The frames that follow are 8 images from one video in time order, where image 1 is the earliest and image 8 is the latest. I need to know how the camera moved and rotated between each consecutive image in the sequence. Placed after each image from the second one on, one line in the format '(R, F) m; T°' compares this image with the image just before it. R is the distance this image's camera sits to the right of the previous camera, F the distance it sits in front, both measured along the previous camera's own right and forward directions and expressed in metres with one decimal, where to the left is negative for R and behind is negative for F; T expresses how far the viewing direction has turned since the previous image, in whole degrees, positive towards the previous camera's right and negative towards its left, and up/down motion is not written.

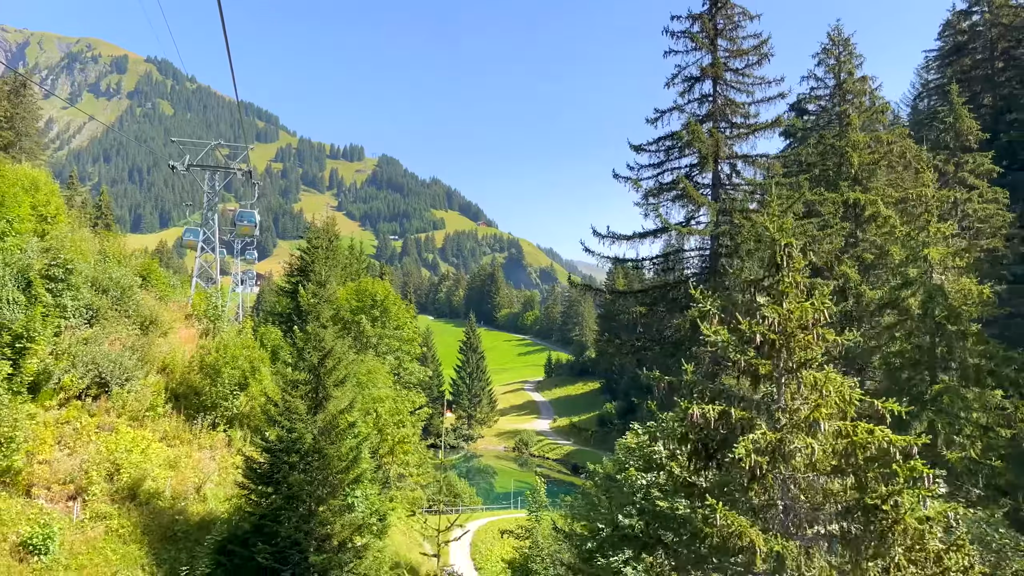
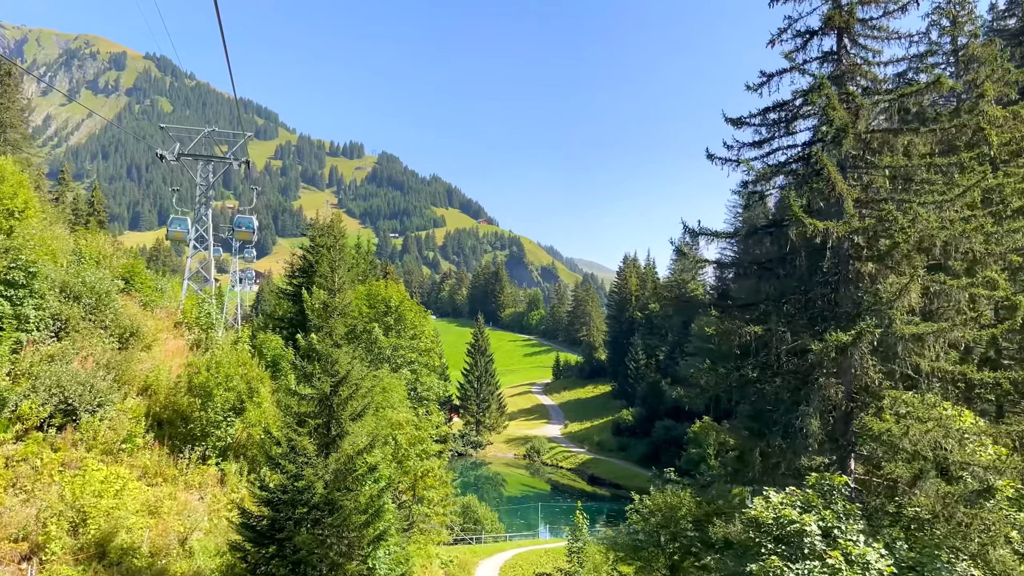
(-1.4, +3.0) m; 0°
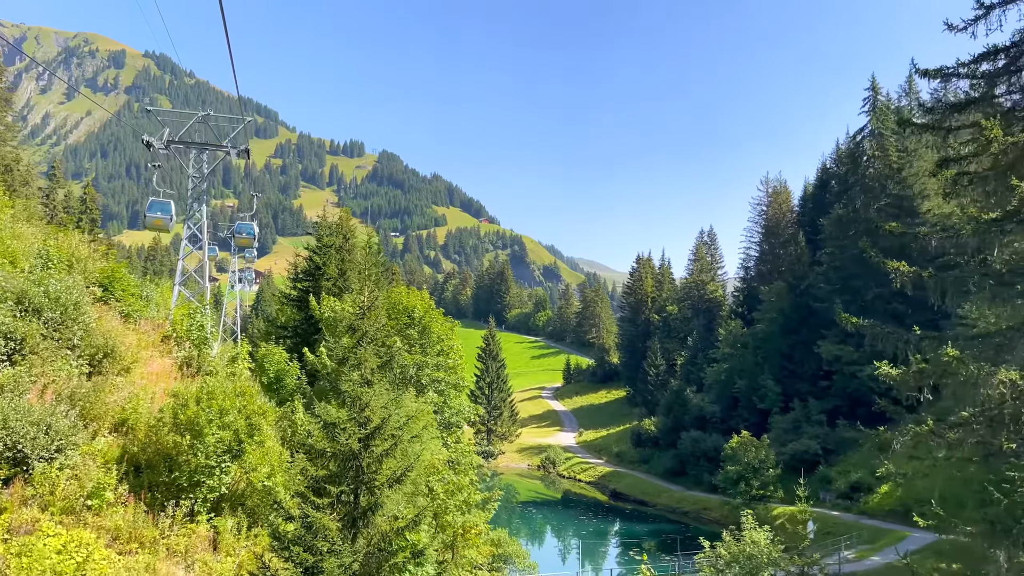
(-1.6, +3.2) m; 0°
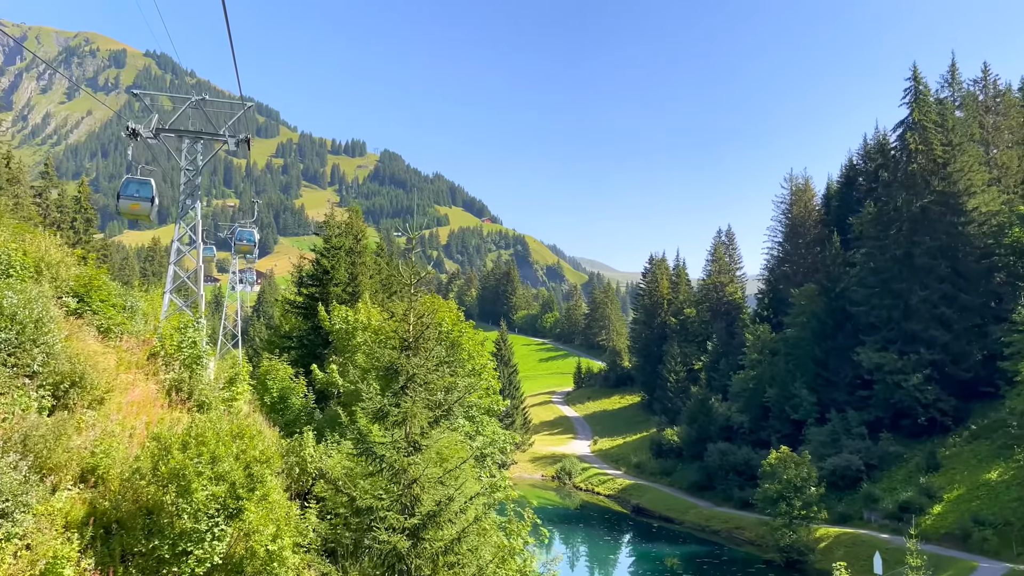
(-1.4, +2.8) m; 0°
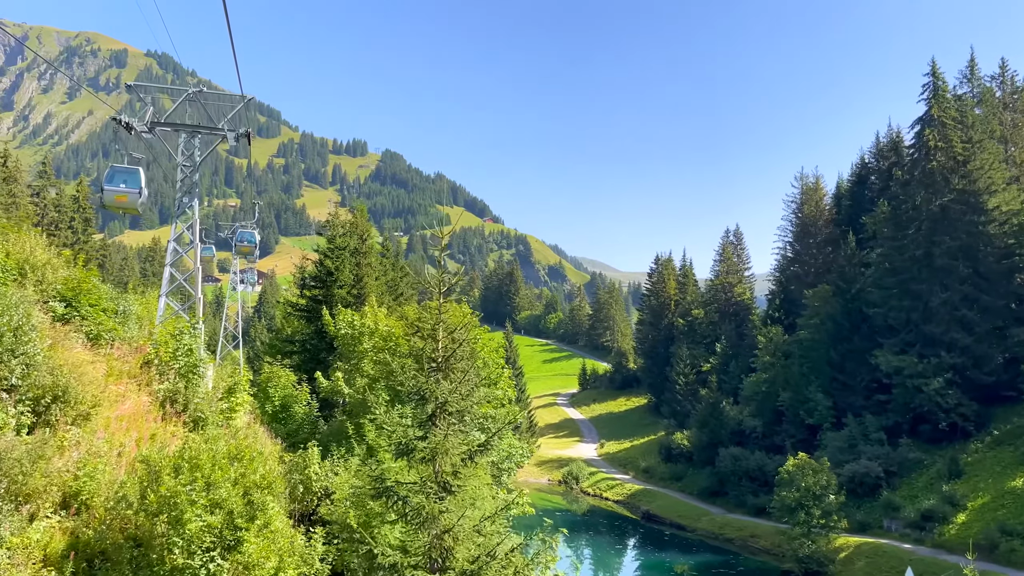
(-0.5, +1.1) m; 0°
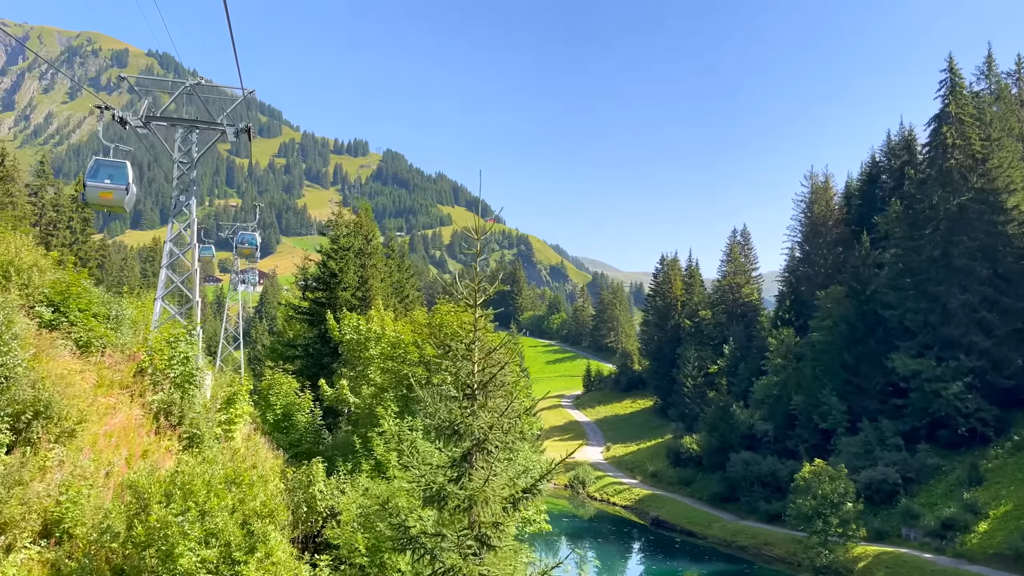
(-0.5, +1.0) m; 0°
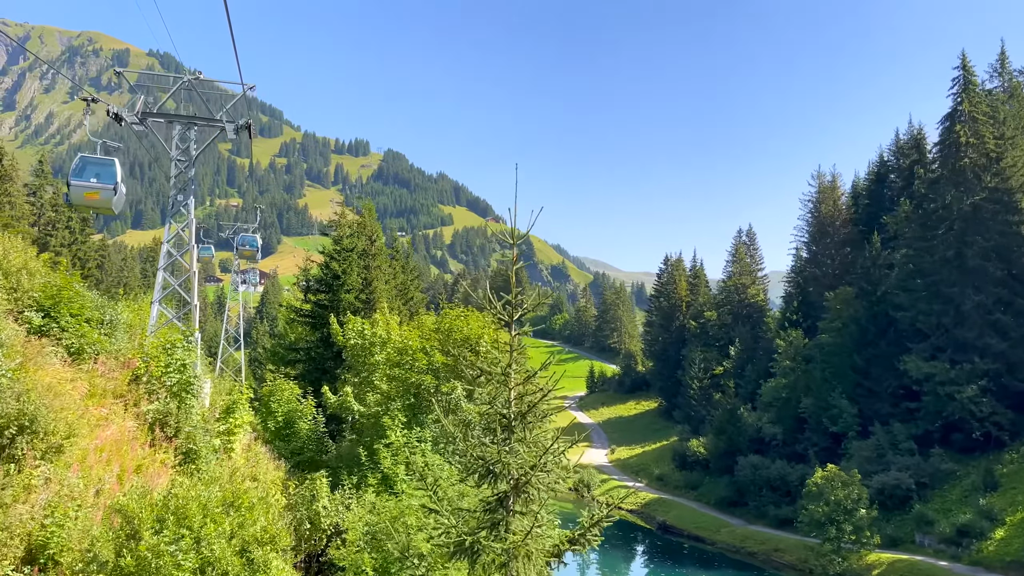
(-0.3, +0.7) m; 0°
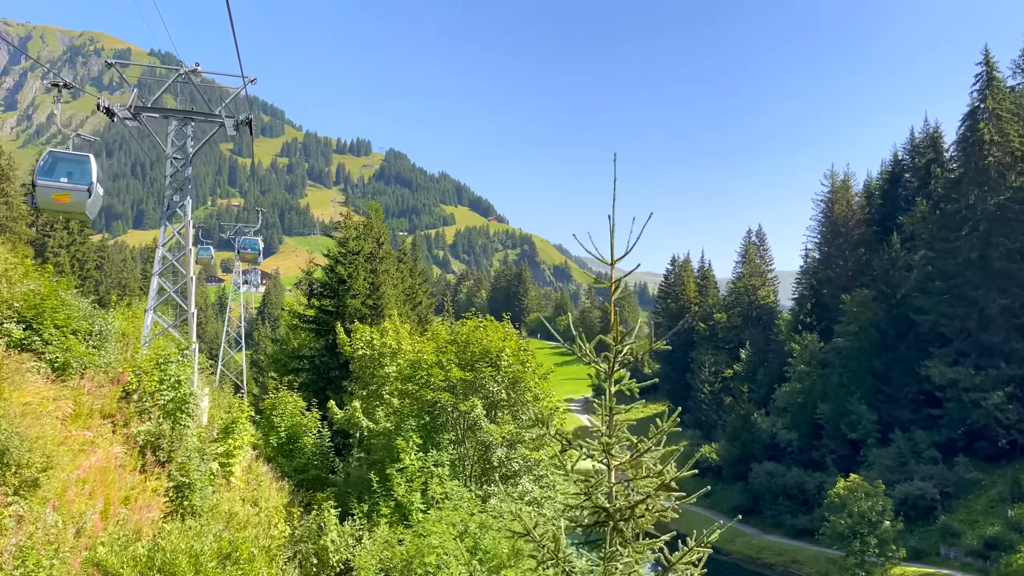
(-0.6, +1.1) m; 0°
